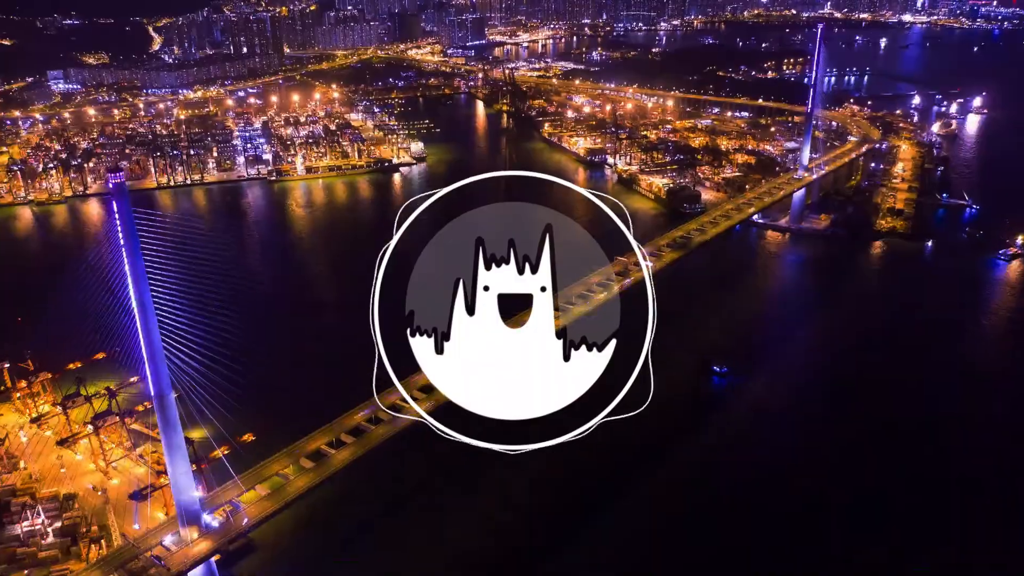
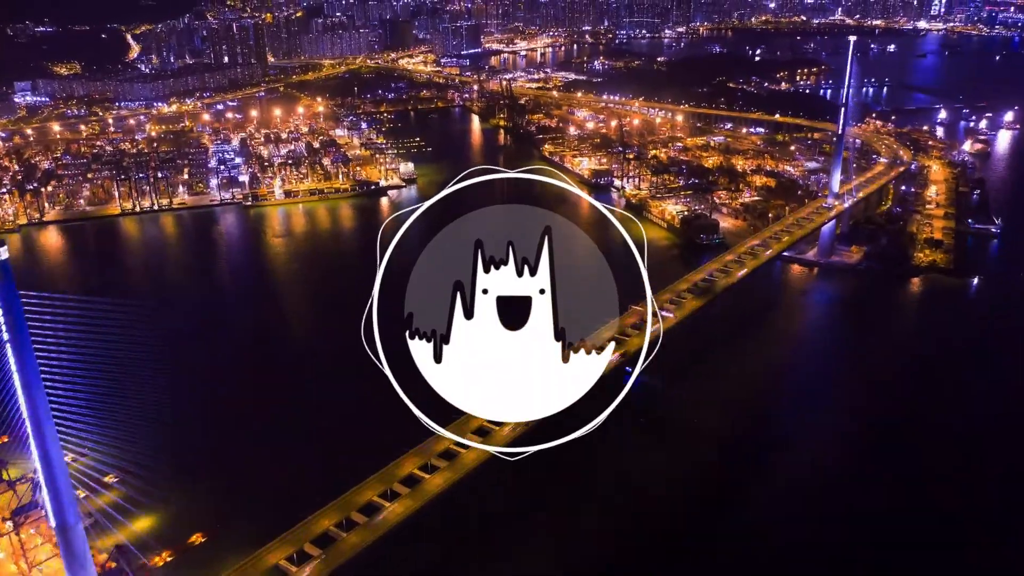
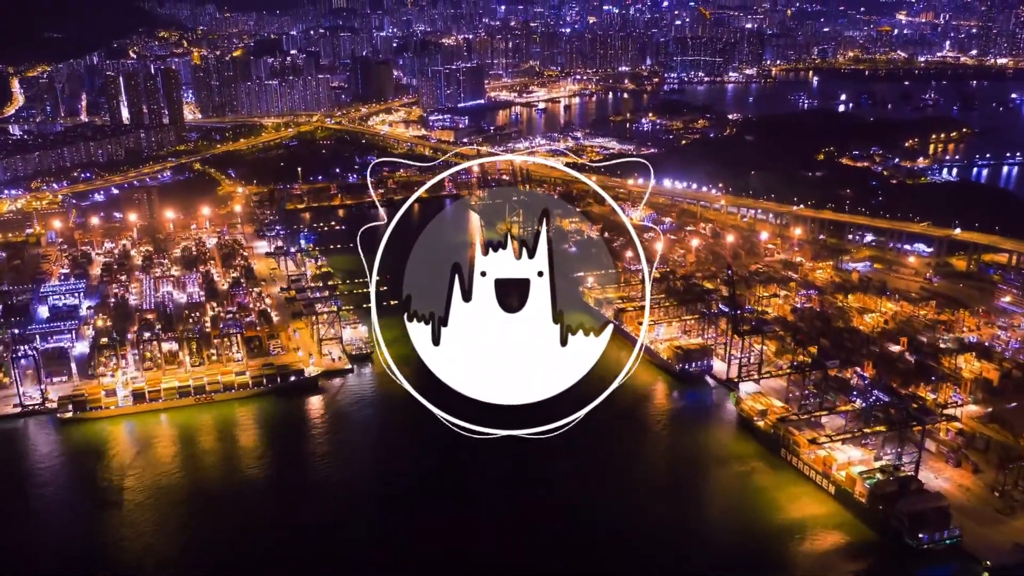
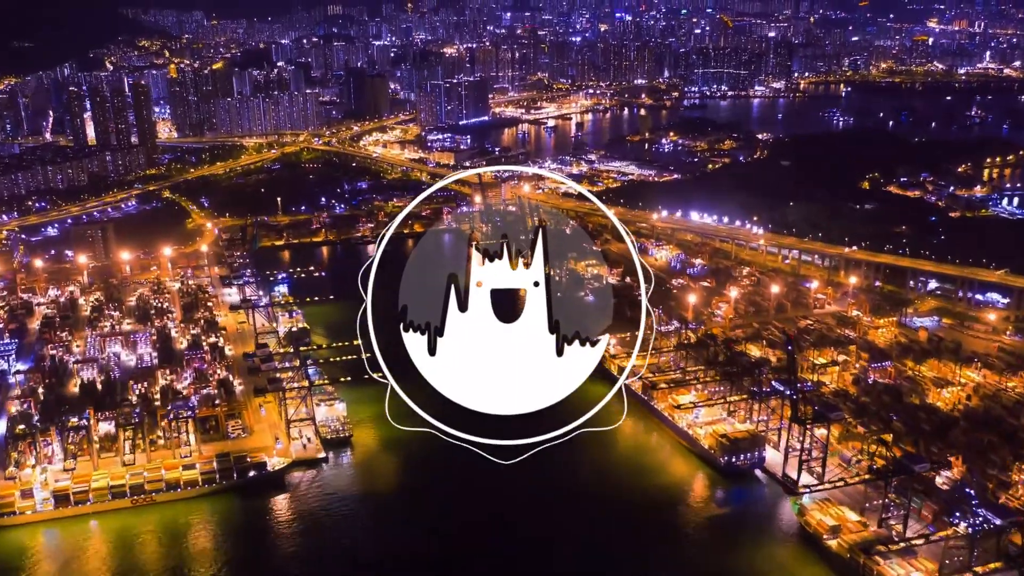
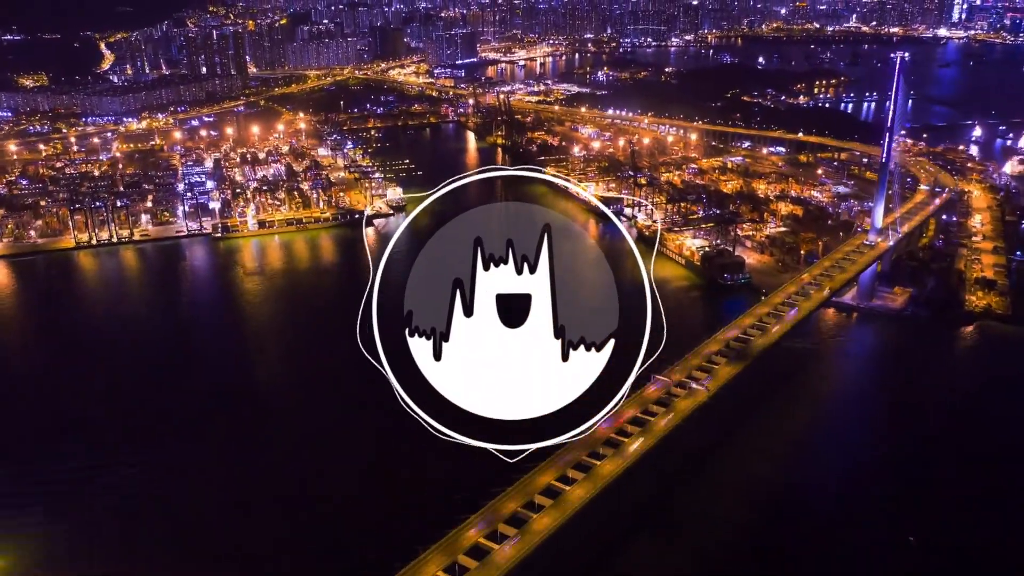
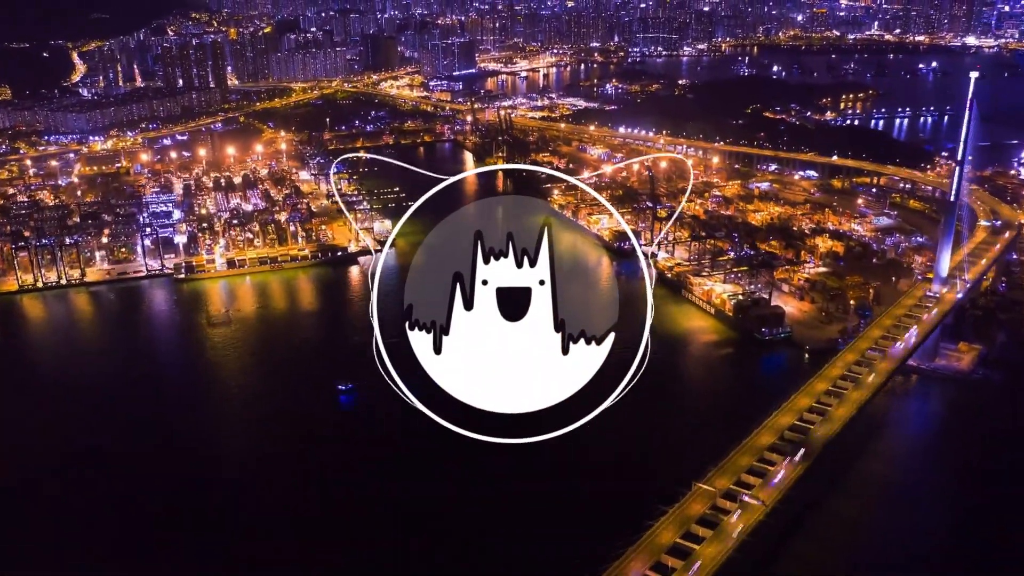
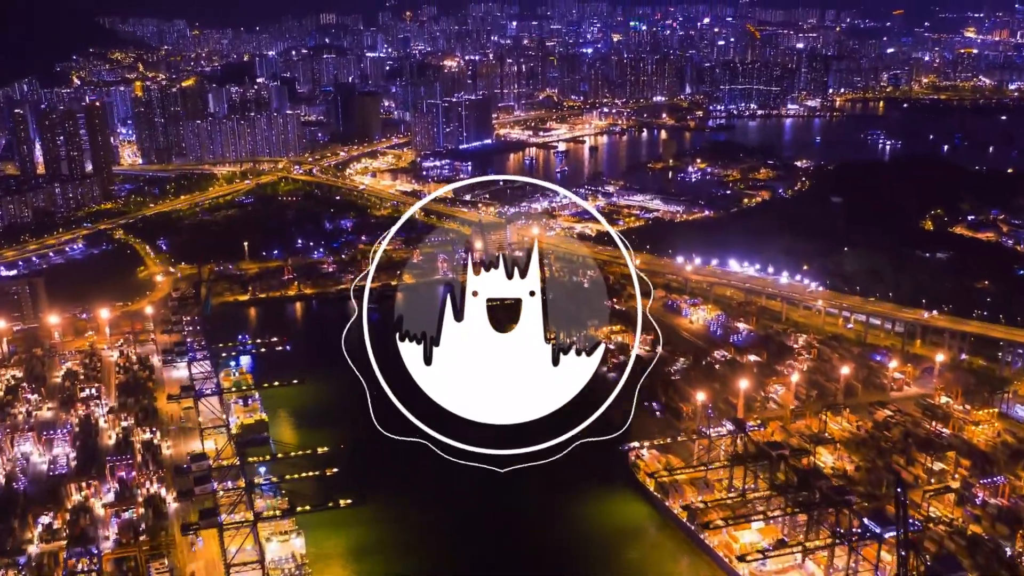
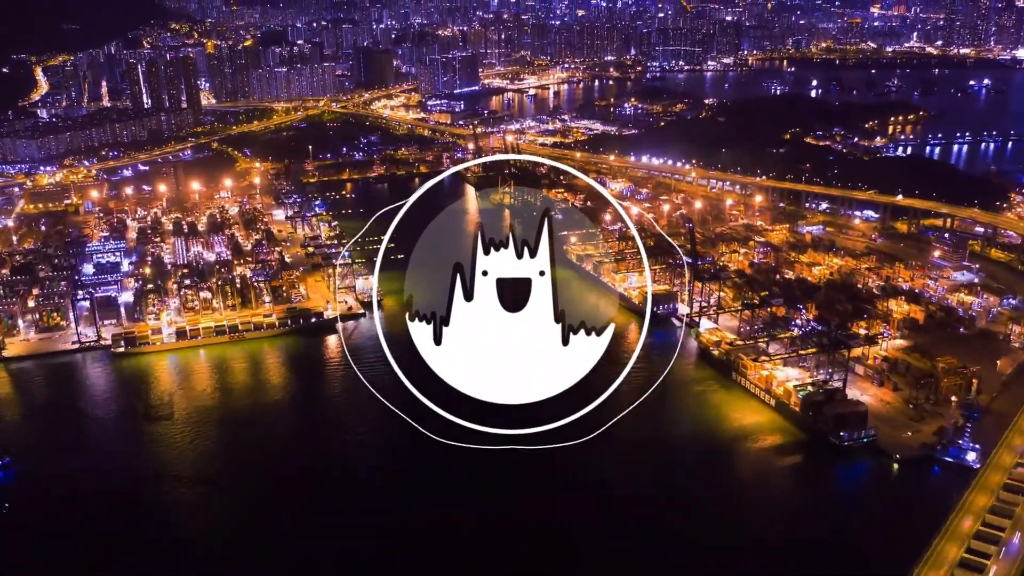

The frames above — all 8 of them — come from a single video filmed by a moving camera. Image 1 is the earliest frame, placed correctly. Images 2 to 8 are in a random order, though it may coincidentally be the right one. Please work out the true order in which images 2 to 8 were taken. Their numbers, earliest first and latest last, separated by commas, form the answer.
2, 5, 6, 8, 3, 4, 7
